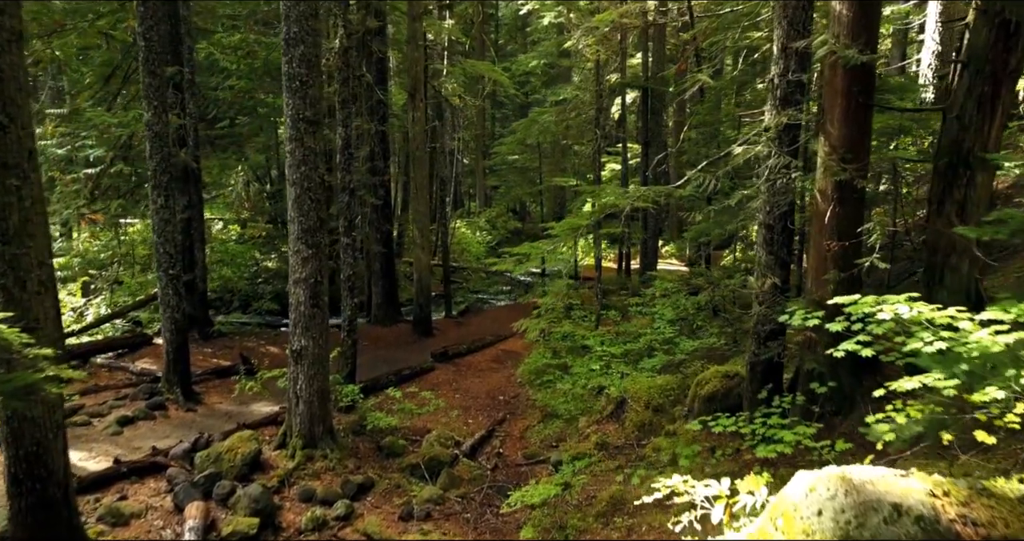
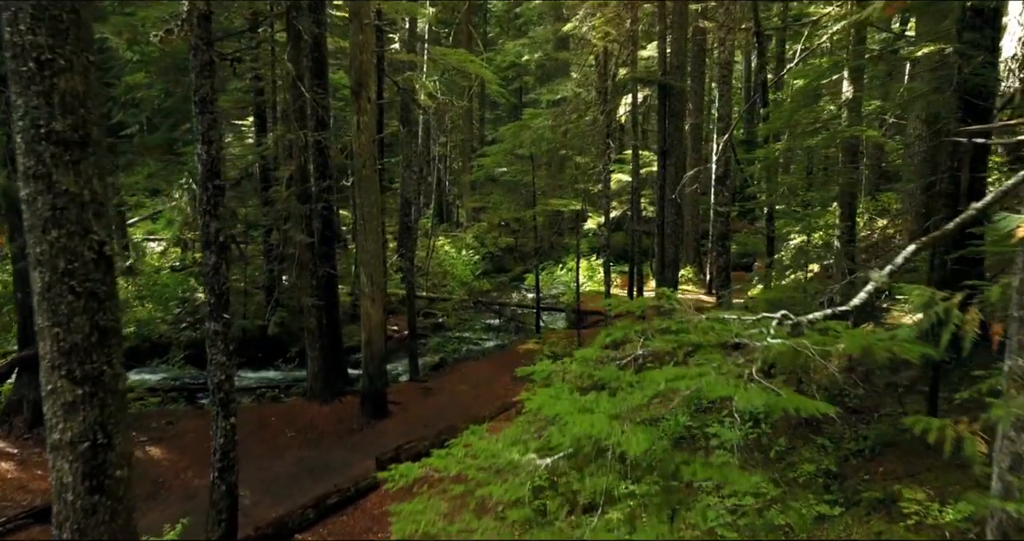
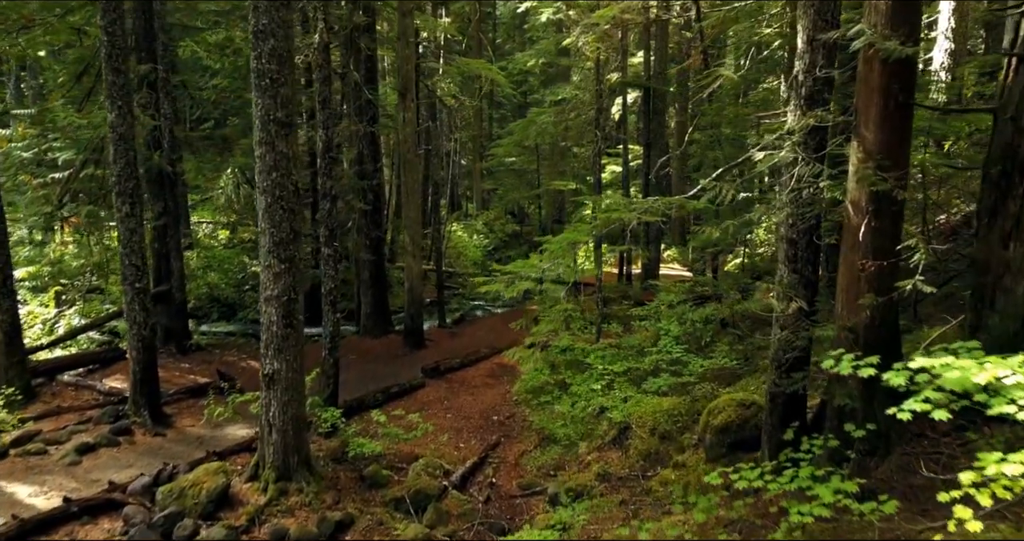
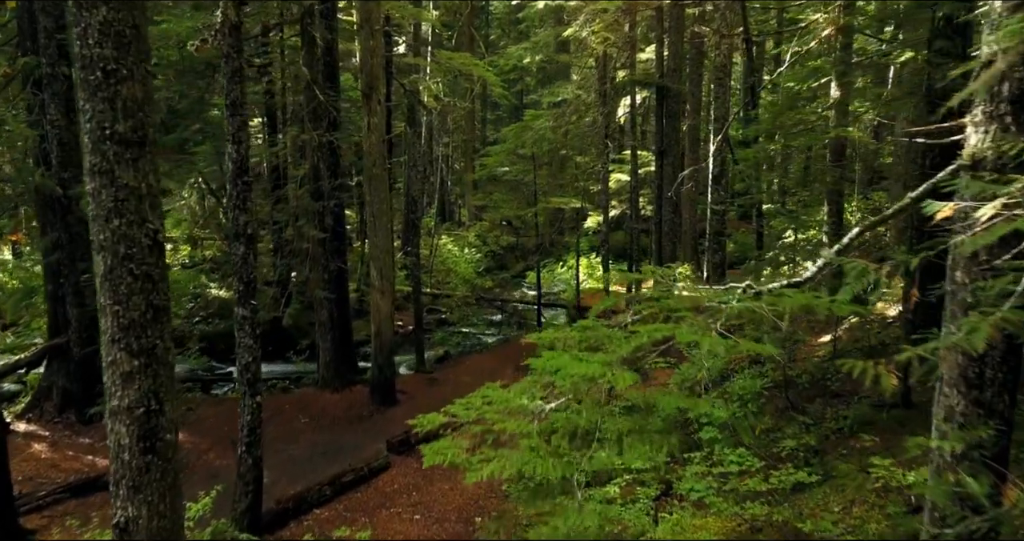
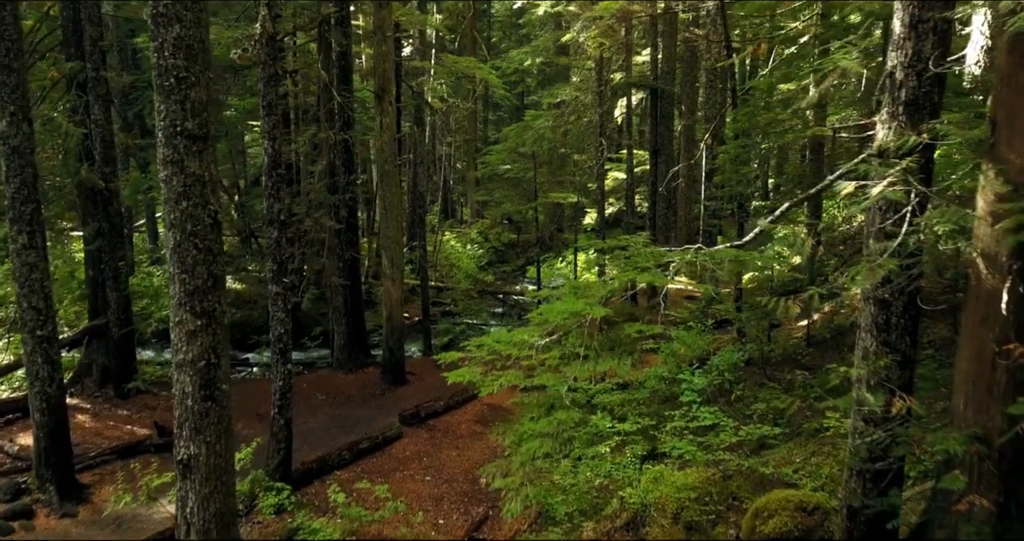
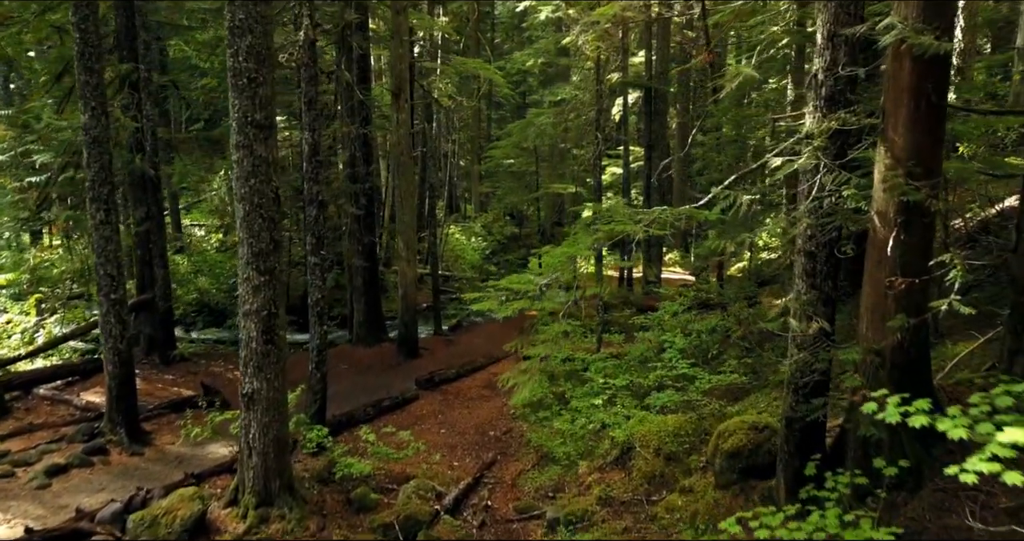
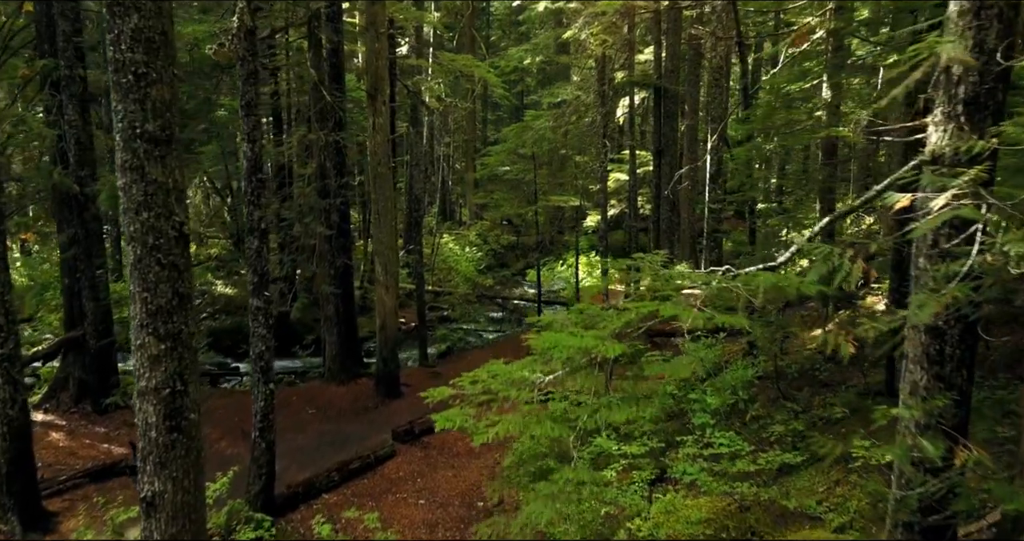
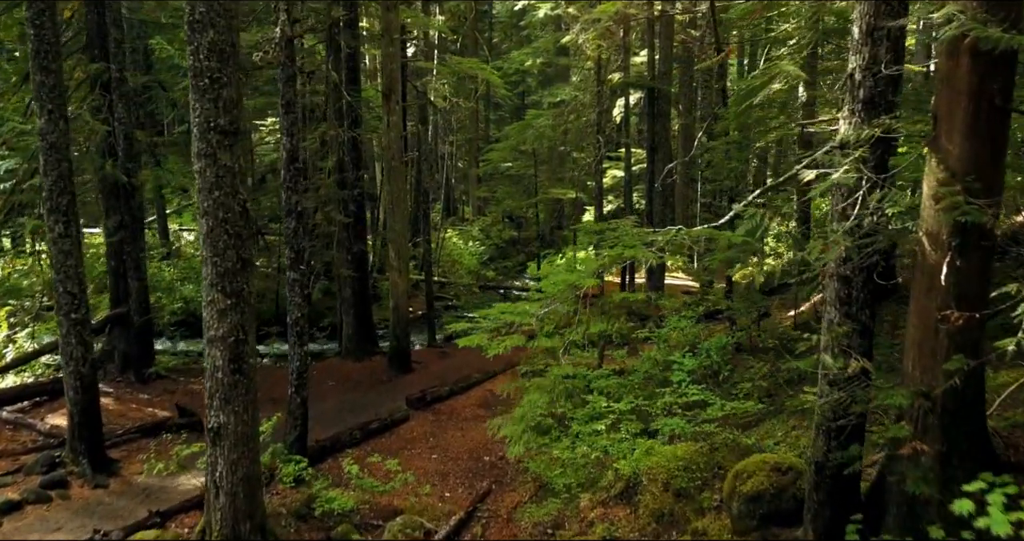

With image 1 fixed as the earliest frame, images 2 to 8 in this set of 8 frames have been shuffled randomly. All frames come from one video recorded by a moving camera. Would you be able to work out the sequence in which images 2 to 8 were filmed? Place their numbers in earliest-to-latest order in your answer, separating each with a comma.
3, 6, 8, 5, 7, 4, 2
